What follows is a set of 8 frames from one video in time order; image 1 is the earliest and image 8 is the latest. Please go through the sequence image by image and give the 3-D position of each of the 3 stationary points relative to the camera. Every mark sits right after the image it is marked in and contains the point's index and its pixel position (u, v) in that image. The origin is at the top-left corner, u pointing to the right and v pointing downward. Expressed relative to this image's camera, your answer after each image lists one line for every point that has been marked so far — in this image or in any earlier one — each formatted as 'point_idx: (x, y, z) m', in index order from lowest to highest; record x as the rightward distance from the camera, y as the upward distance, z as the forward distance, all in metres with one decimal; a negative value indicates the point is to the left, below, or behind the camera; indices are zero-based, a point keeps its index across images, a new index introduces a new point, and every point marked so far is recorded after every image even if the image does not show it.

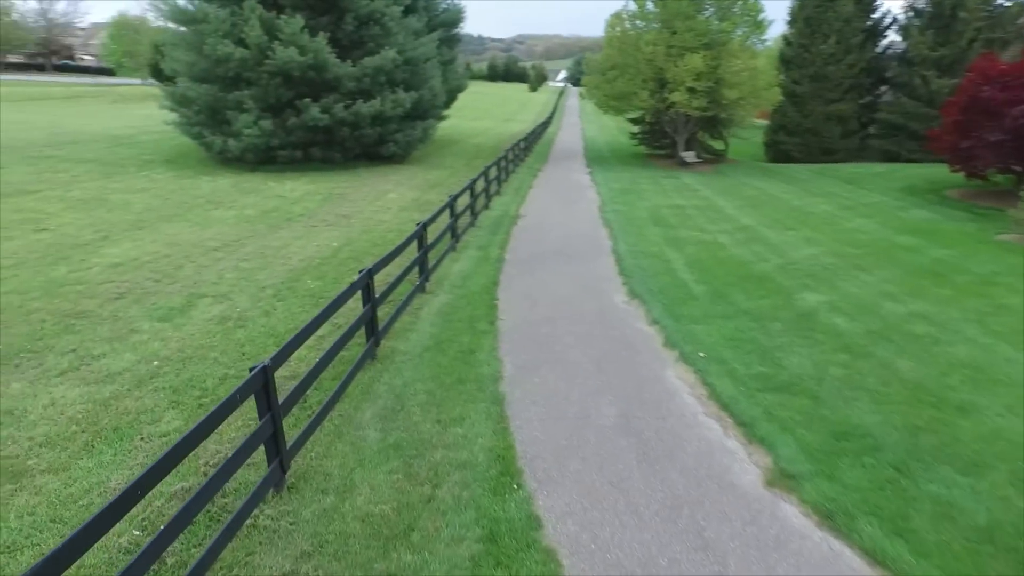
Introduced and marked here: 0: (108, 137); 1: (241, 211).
0: (-9.3, +3.5, +15.9) m
1: (-3.4, +1.0, +8.6) m
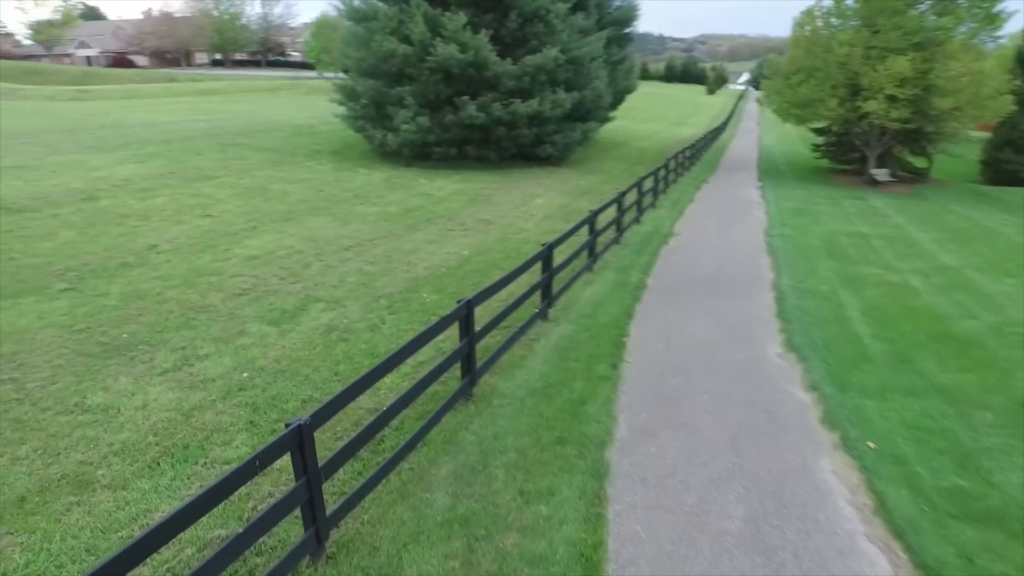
0: (-5.5, +4.0, +17.0) m
1: (-1.6, +1.0, +8.6) m
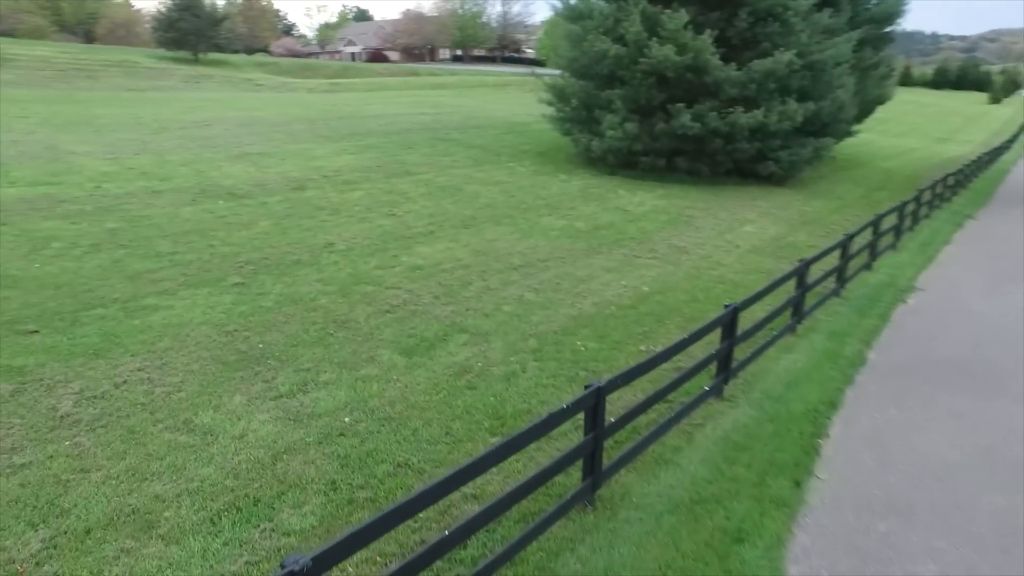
0: (-0.2, +4.0, +17.1) m
1: (+0.7, +0.8, +7.9) m
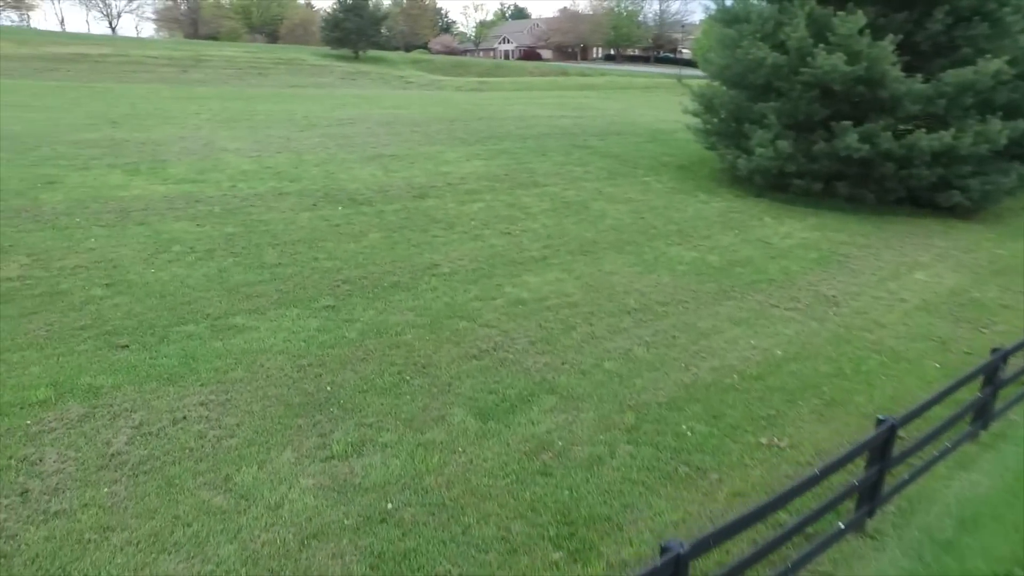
0: (+3.2, +3.6, +16.1) m
1: (+2.0, +0.3, +7.0) m
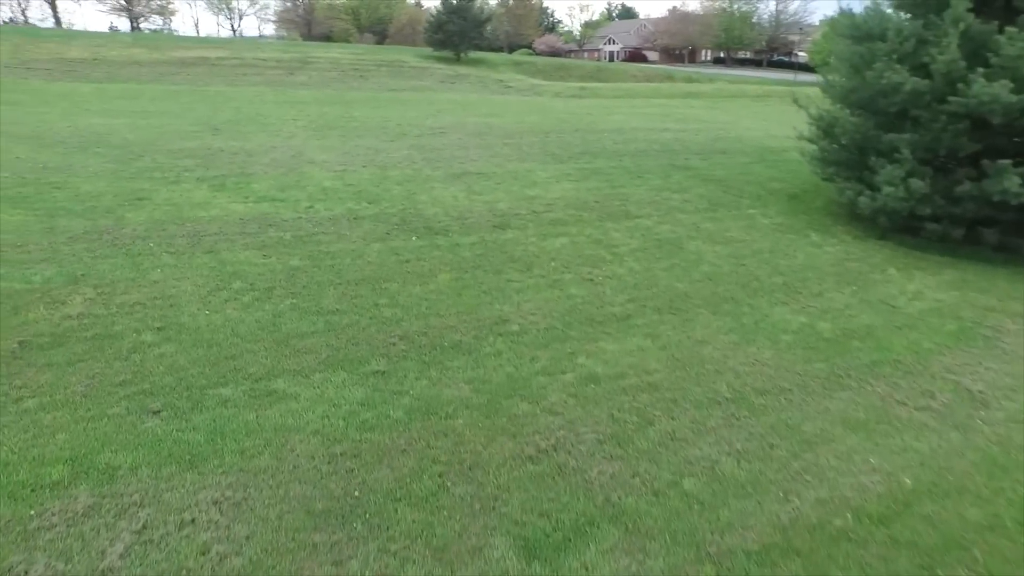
0: (+5.3, +3.0, +14.9) m
1: (+2.7, -0.3, +6.1) m
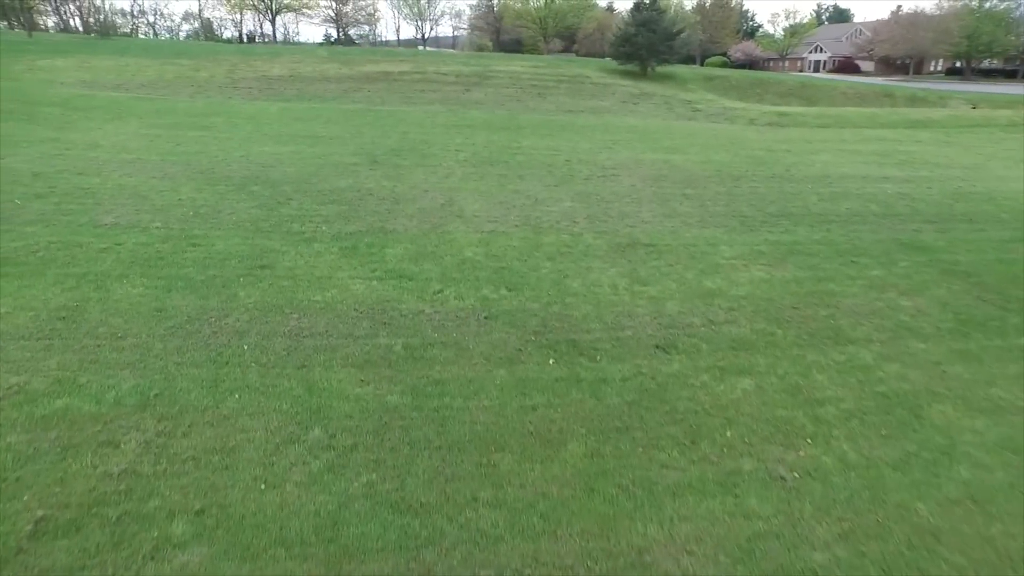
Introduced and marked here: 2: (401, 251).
0: (+8.4, +1.1, +11.5) m
1: (+3.5, -1.8, +3.6) m
2: (-1.4, +0.5, +8.8) m
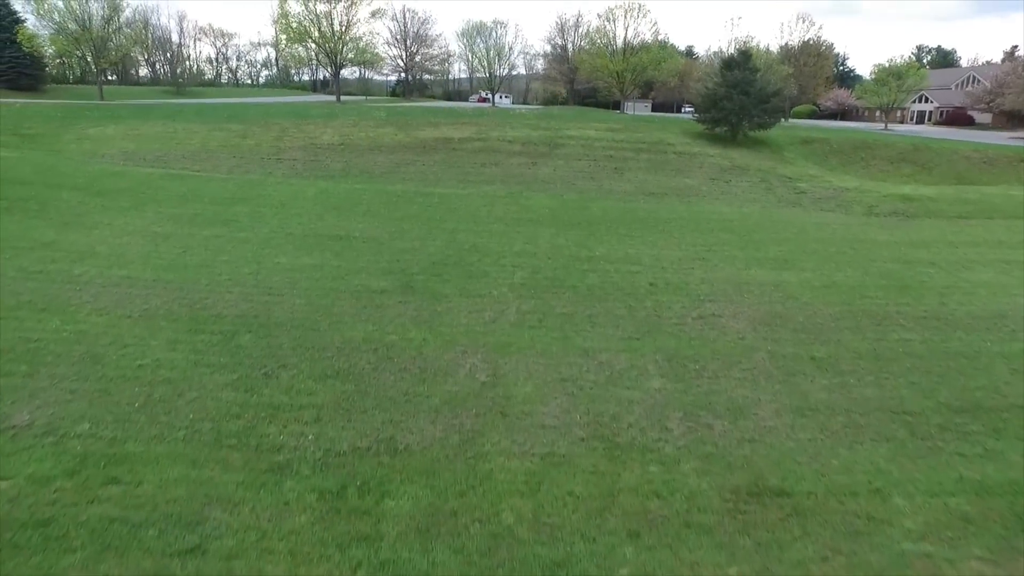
0: (+9.2, -1.7, +7.6) m
1: (+3.4, -4.1, +0.2) m
2: (-0.9, -1.9, +5.9) m
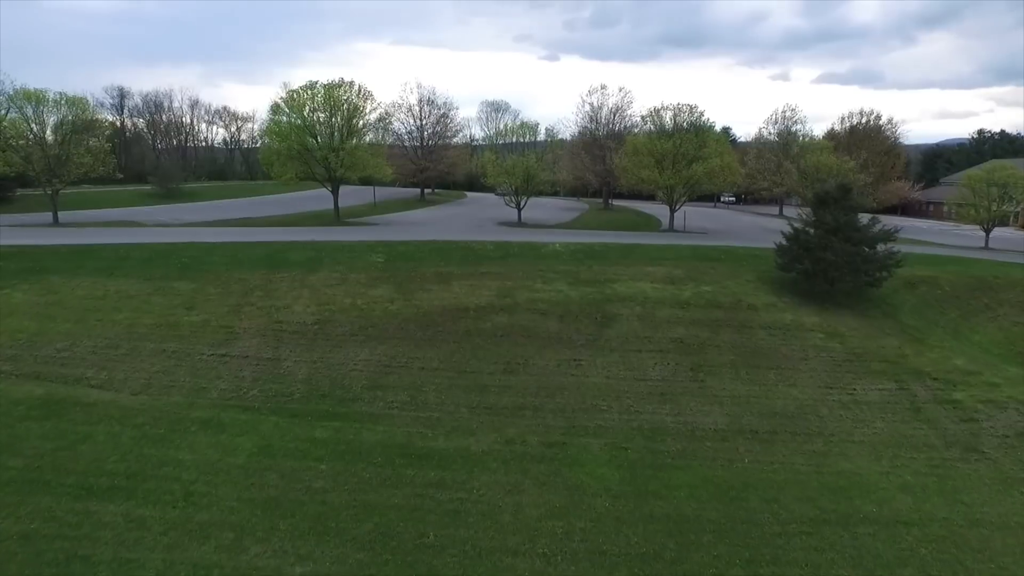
0: (+9.5, -6.1, +1.0) m
1: (+3.4, -7.7, -6.4) m
2: (-0.7, -6.0, -0.4) m
